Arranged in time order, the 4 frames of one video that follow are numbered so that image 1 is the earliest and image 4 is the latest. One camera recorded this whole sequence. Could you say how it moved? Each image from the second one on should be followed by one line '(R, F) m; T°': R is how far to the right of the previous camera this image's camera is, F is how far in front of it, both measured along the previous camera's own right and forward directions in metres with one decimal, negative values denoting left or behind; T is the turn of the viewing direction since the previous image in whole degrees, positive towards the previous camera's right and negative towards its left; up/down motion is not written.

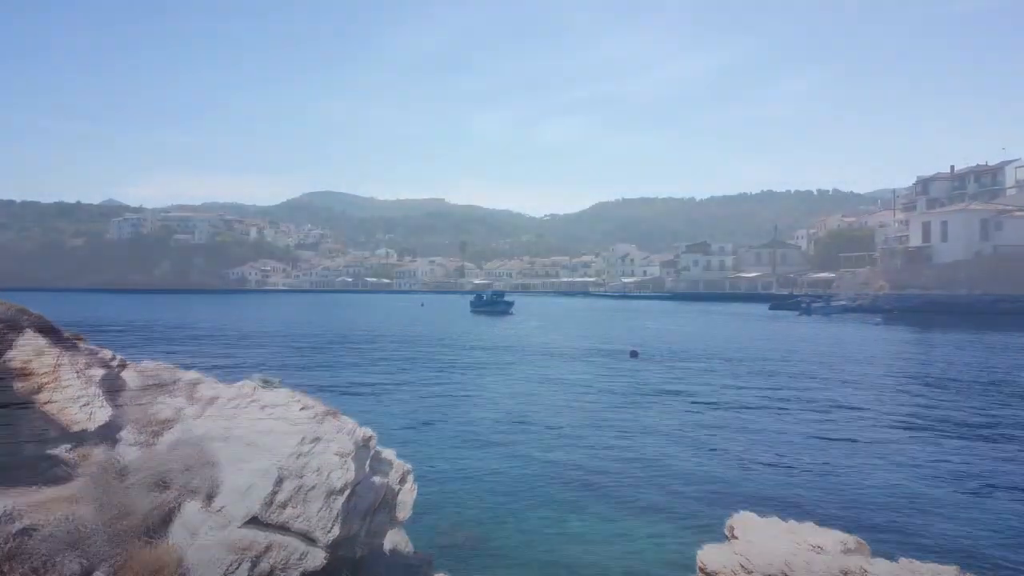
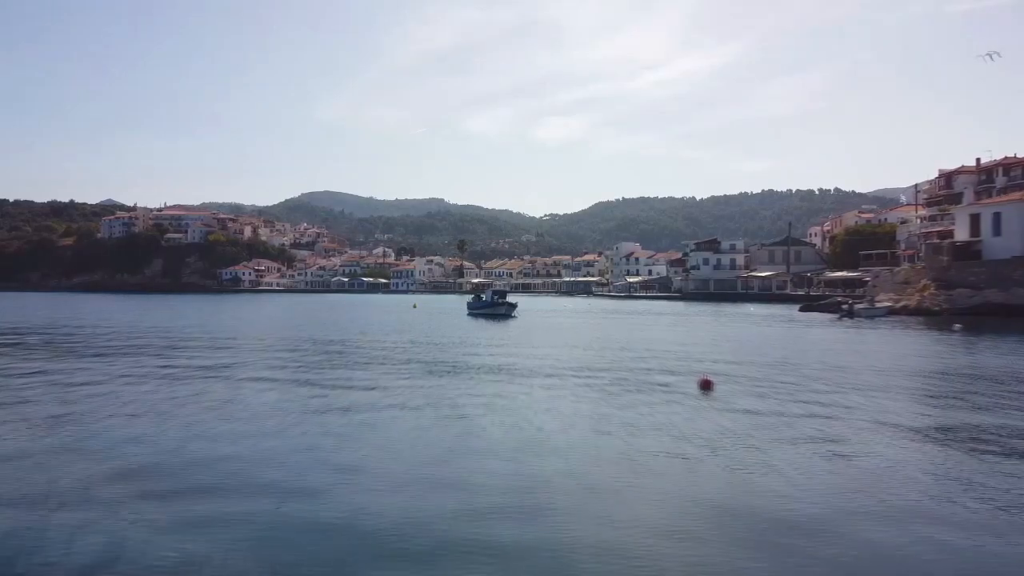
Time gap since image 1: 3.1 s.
(-0.2, +4.9) m; 0°
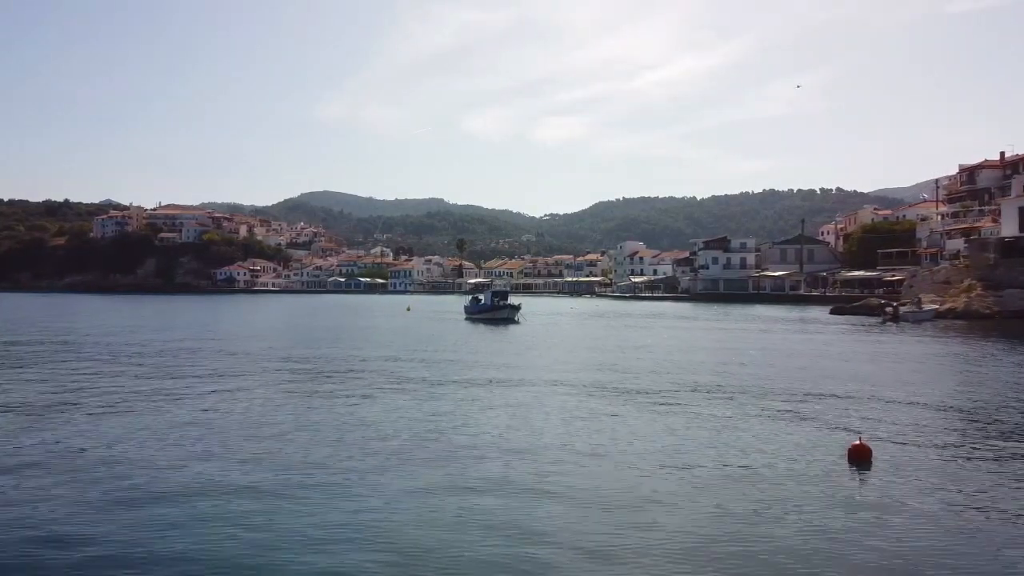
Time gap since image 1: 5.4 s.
(-0.1, +4.1) m; 0°
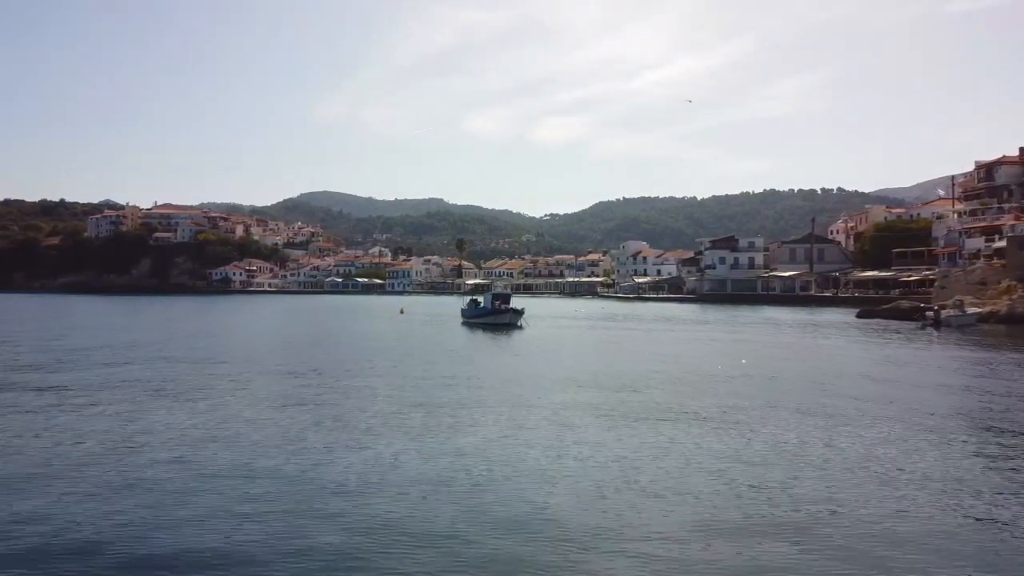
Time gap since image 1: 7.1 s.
(-0.1, +3.0) m; 0°
